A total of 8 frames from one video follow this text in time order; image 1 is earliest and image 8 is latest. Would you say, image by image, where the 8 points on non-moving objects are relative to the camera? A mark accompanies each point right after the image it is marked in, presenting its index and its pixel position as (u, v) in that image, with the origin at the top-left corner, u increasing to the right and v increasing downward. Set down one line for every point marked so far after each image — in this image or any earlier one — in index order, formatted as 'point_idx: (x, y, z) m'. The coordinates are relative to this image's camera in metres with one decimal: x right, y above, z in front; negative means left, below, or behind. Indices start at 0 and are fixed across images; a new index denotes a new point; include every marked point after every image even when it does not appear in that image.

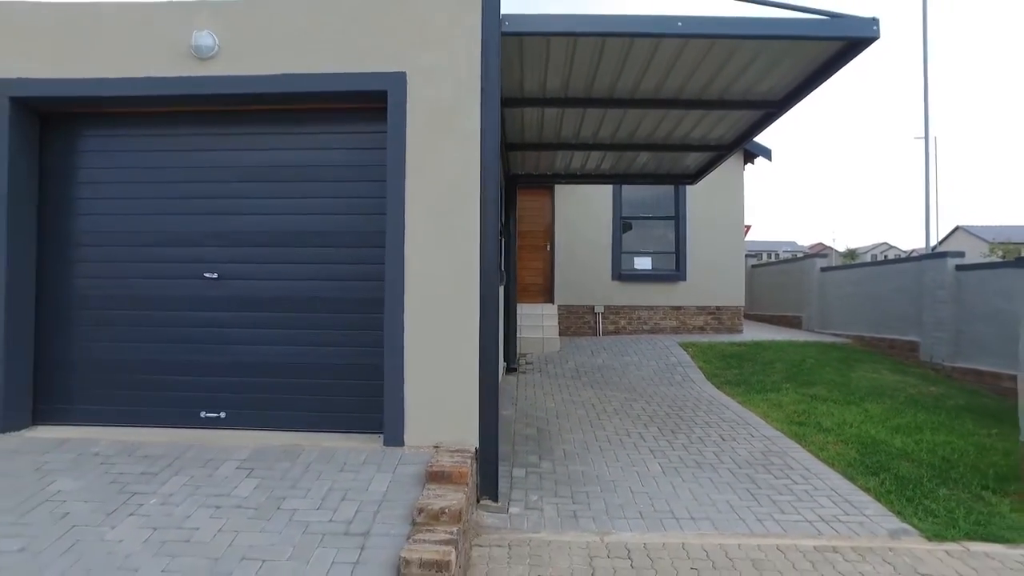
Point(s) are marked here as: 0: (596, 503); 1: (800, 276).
0: (+0.6, -1.5, +4.9) m
1: (+5.9, +0.2, +14.2) m
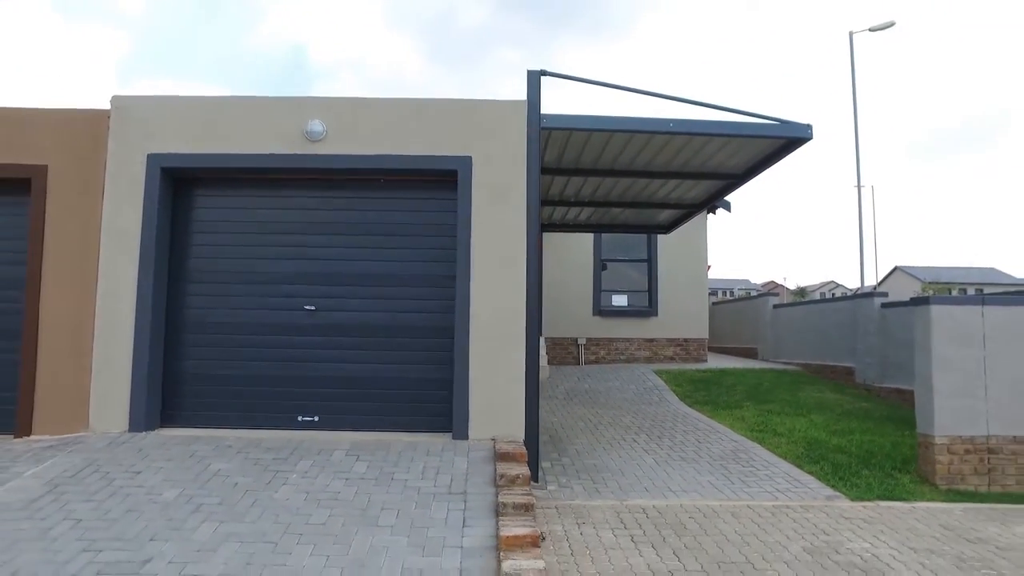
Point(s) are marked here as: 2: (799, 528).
0: (+0.9, -1.8, +6.5) m
1: (+5.7, -0.6, +16.1) m
2: (+2.1, -1.8, +5.2) m
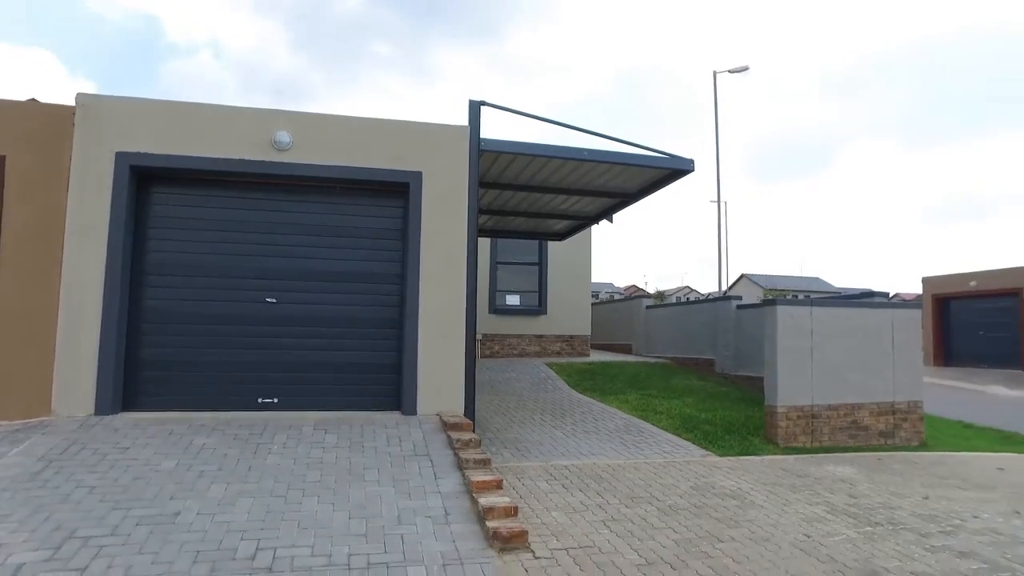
0: (+0.2, -1.8, +7.8) m
1: (+3.1, -0.7, +18.2) m
2: (+1.7, -1.8, +6.8) m
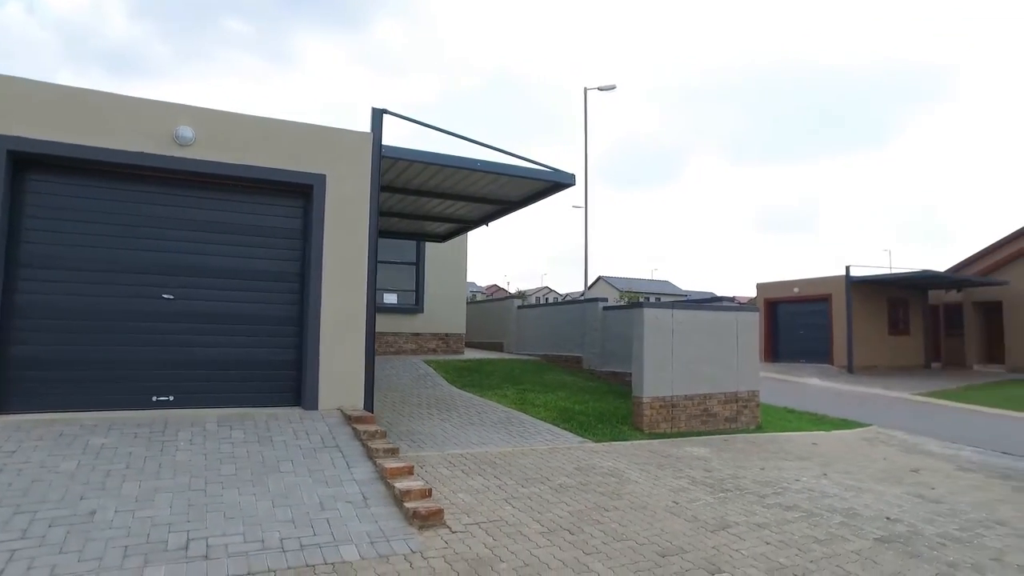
0: (-1.0, -1.8, +8.3) m
1: (-0.3, -0.7, +19.1) m
2: (+0.6, -1.9, +7.6) m
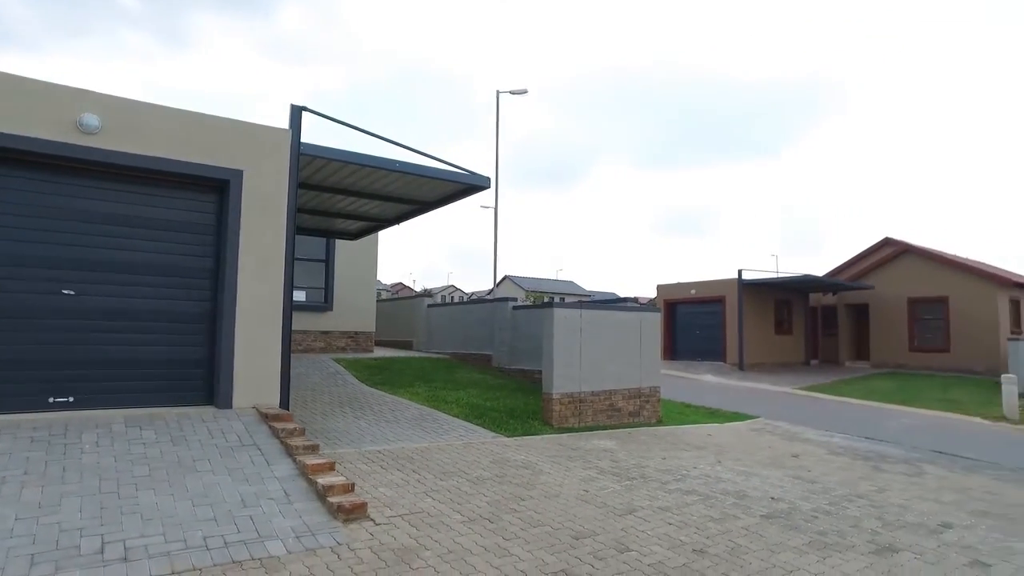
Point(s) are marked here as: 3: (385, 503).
0: (-2.0, -1.8, +8.4) m
1: (-2.8, -0.6, +19.1) m
2: (-0.4, -1.9, +7.9) m
3: (-1.1, -1.8, +5.8) m
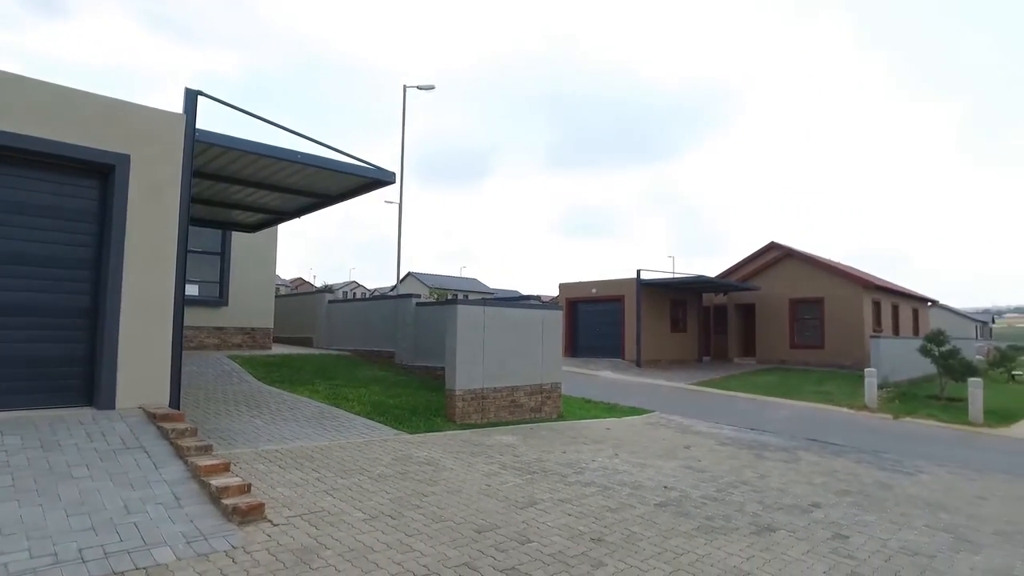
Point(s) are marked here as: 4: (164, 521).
0: (-3.2, -1.8, +8.1) m
1: (-5.4, -0.5, +18.6) m
2: (-1.5, -1.8, +7.8) m
3: (-1.9, -1.8, +5.7) m
4: (-2.5, -1.7, +5.0) m
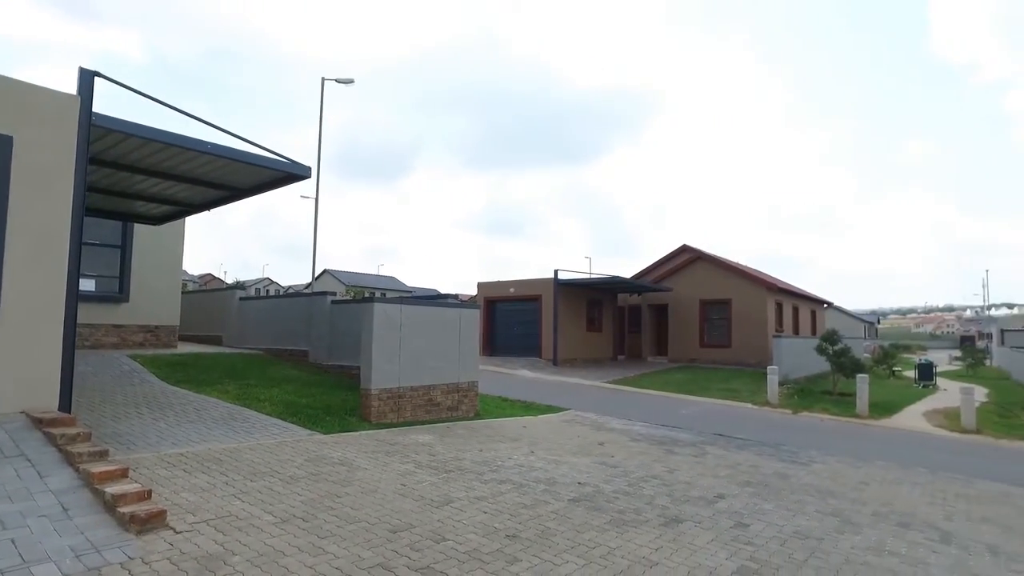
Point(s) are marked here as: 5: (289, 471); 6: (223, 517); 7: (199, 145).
0: (-4.1, -1.7, +7.7) m
1: (-7.5, -0.4, +17.9) m
2: (-2.4, -1.8, +7.6) m
3: (-2.6, -1.7, +5.4) m
4: (-3.1, -1.7, +4.7) m
5: (-2.2, -1.8, +6.7) m
6: (-2.2, -1.8, +5.3) m
7: (-4.1, +1.9, +9.0) m
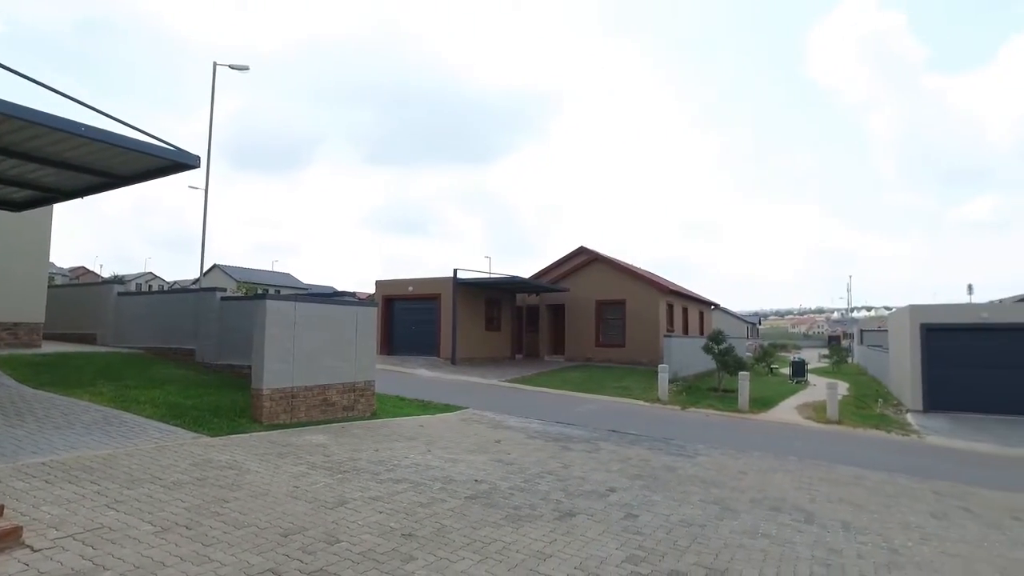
0: (-5.2, -1.6, +7.0) m
1: (-10.0, -0.3, +16.6) m
2: (-3.5, -1.8, +7.2) m
3: (-3.3, -1.7, +5.0) m
4: (-3.8, -1.6, +4.2) m
5: (-3.1, -1.7, +6.4) m
6: (-3.0, -1.7, +5.0) m
7: (-5.3, +1.9, +8.4) m
